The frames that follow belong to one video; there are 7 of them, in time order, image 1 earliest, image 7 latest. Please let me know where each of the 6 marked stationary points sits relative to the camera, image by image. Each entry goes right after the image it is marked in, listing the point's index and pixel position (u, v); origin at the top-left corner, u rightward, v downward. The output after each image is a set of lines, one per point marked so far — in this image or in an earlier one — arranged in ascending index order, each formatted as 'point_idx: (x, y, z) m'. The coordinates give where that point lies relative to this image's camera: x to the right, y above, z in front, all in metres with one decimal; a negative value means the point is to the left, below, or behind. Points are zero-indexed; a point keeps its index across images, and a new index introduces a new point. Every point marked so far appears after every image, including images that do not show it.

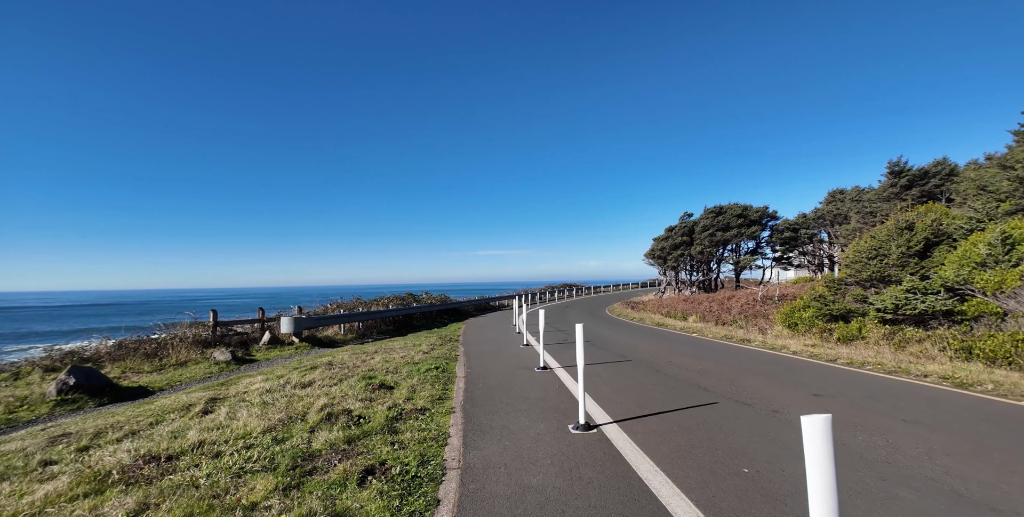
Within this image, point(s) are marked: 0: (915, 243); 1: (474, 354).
0: (+11.2, +0.4, +13.9) m
1: (-0.9, -2.2, +11.4) m
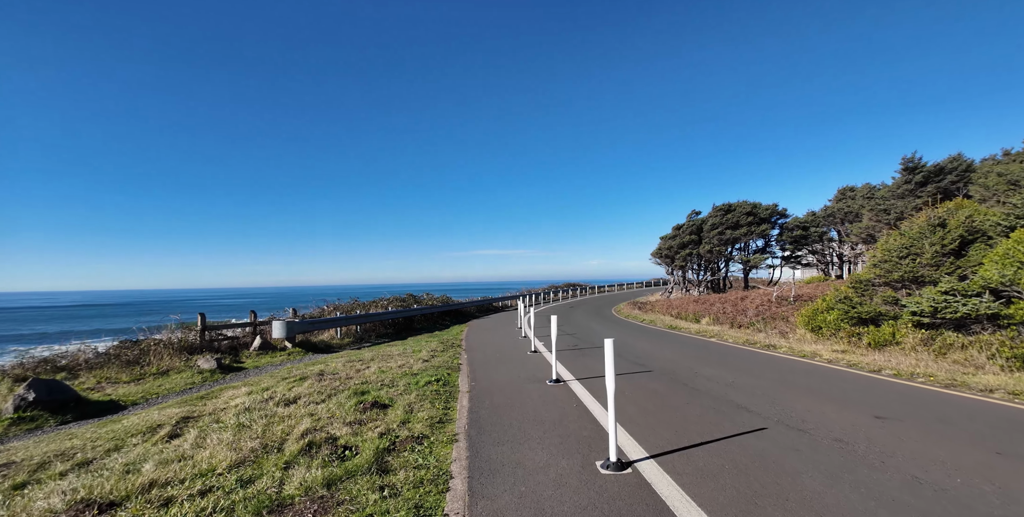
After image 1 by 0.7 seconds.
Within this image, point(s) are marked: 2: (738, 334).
0: (+11.3, +0.4, +13.0) m
1: (-0.7, -2.2, +10.4) m
2: (+7.2, -2.4, +15.9) m
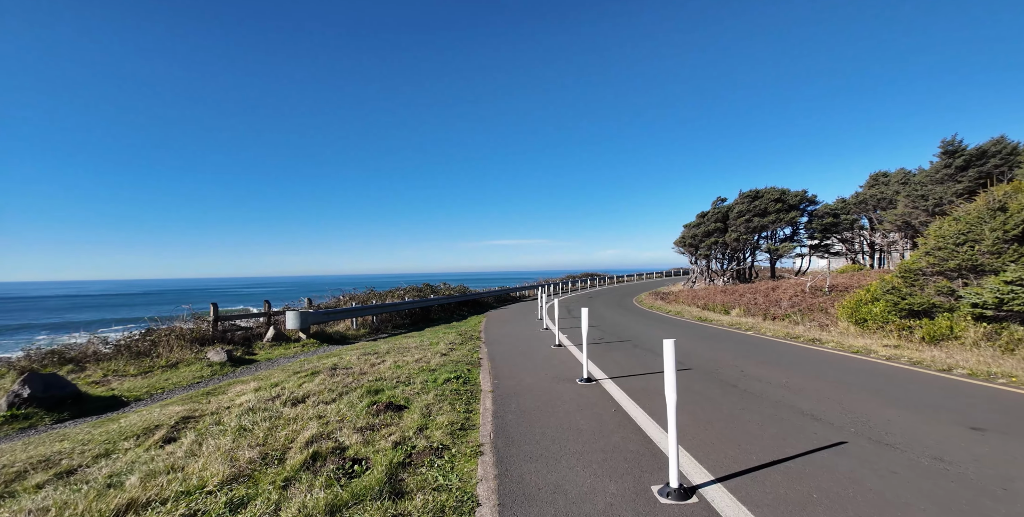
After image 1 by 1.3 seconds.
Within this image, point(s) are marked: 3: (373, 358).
0: (+11.9, +0.7, +11.8) m
1: (-0.2, -1.9, +9.8) m
2: (+7.8, -2.0, +14.9) m
3: (-2.9, -2.1, +10.4) m
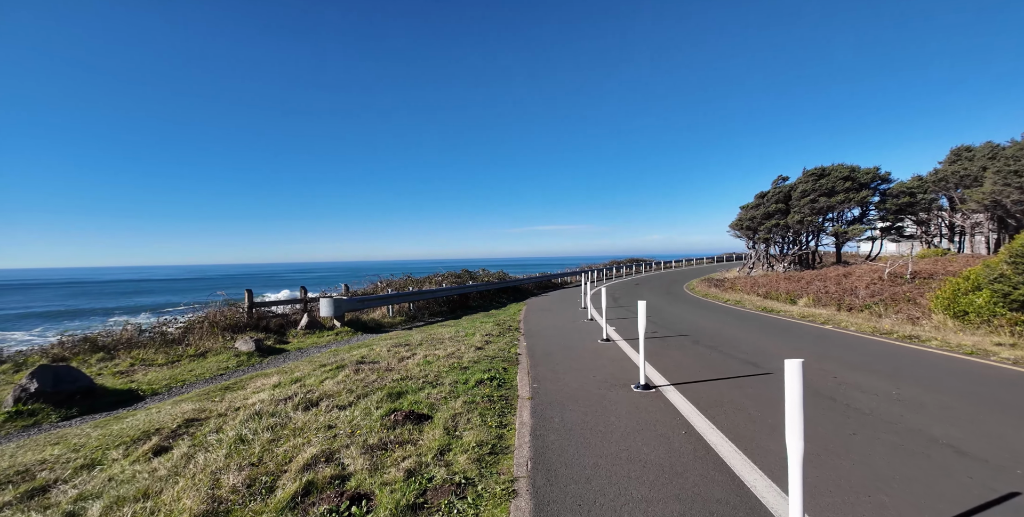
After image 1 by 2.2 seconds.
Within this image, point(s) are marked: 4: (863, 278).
0: (+12.8, +1.1, +9.6) m
1: (+0.5, -1.6, +8.7) m
2: (+9.0, -1.6, +13.1) m
3: (-2.1, -1.8, +9.6) m
4: (+13.9, -0.8, +19.8) m
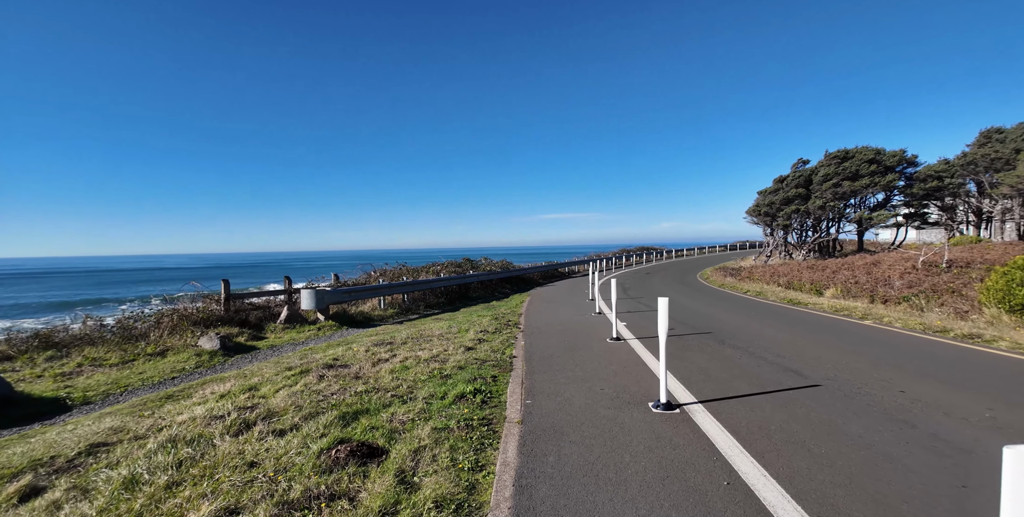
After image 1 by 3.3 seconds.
0: (+12.7, +1.3, +8.1) m
1: (+0.4, -1.4, +7.4) m
2: (+9.0, -1.3, +11.7) m
3: (-2.1, -1.5, +8.4) m
4: (+14.0, -0.3, +18.3) m
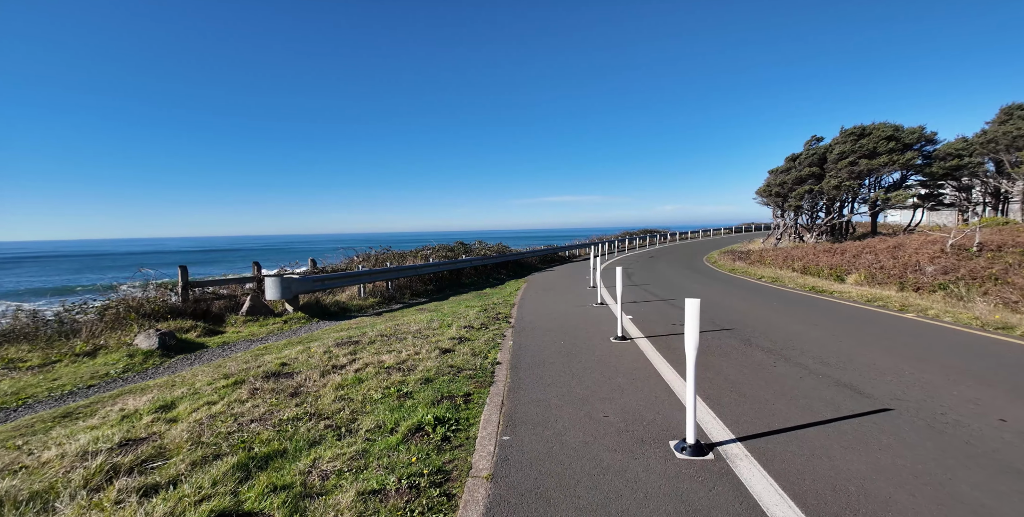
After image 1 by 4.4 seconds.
0: (+12.5, +1.6, +6.6) m
1: (+0.2, -1.2, +6.1) m
2: (+8.8, -0.9, +10.4) m
3: (-2.3, -1.3, +7.0) m
4: (+13.8, +0.3, +16.9) m
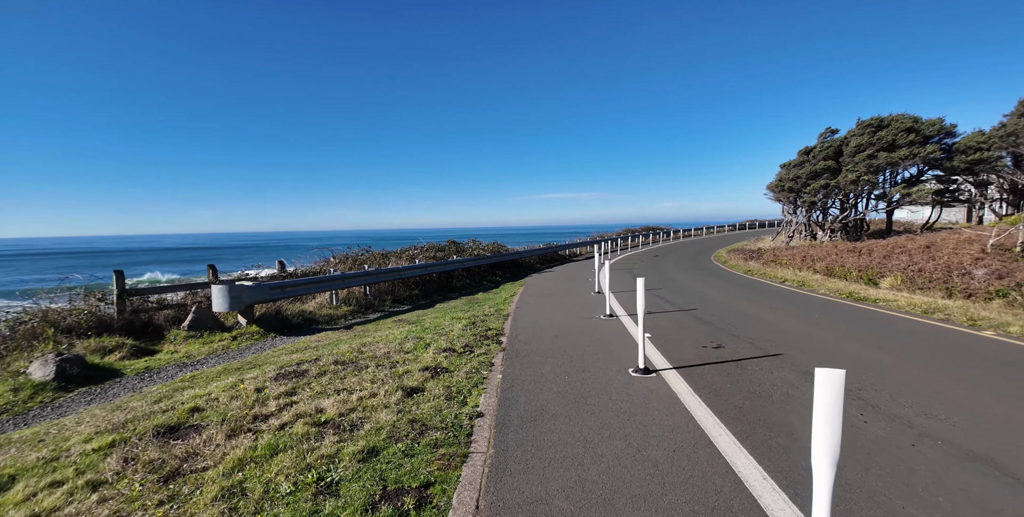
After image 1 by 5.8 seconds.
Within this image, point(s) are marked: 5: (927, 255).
0: (+12.4, +1.5, +5.0) m
1: (+0.1, -1.3, +4.4) m
2: (+8.6, -1.0, +8.7) m
3: (-2.5, -1.4, +5.4) m
4: (+13.7, +0.2, +15.3) m
5: (+12.7, +0.1, +15.4) m
